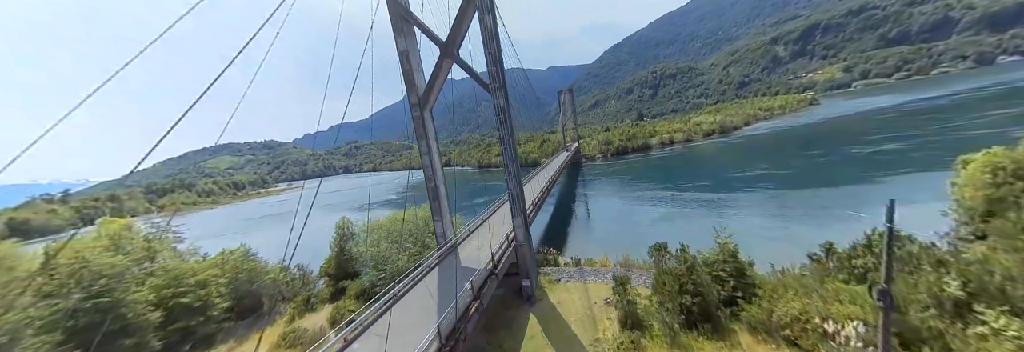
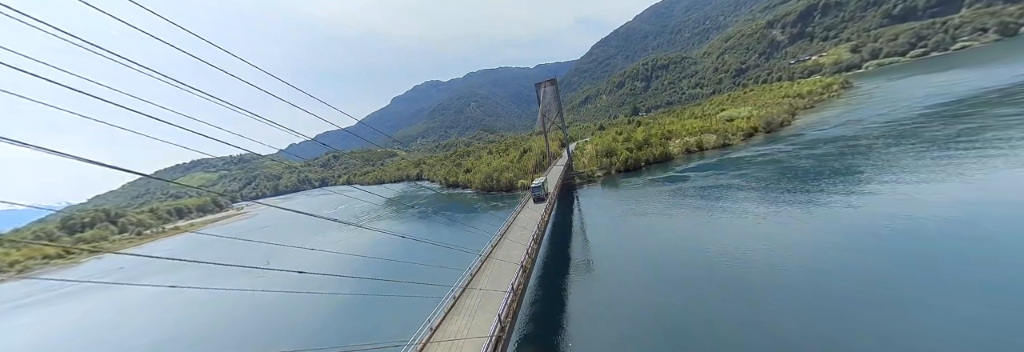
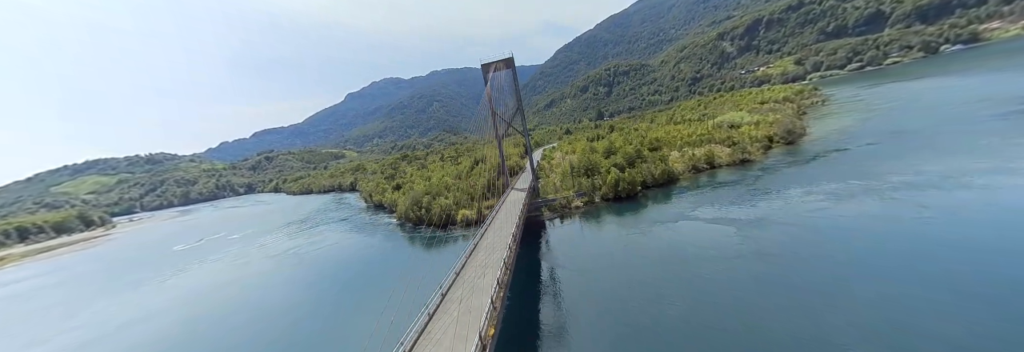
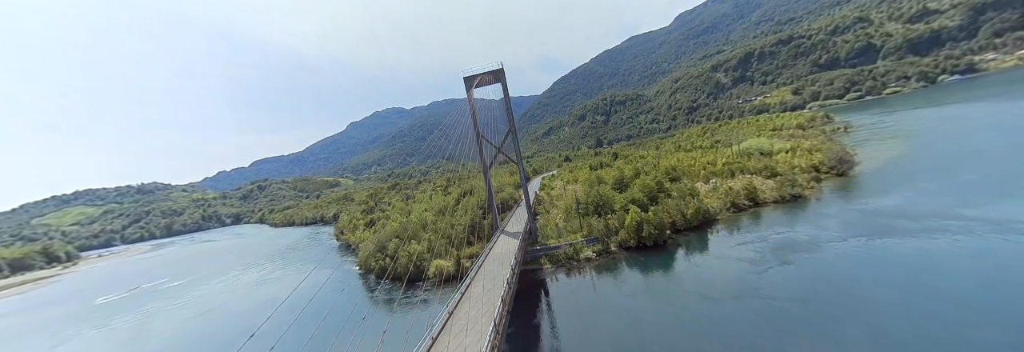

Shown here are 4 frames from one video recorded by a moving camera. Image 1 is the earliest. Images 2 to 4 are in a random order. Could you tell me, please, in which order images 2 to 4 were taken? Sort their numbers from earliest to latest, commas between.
2, 3, 4
